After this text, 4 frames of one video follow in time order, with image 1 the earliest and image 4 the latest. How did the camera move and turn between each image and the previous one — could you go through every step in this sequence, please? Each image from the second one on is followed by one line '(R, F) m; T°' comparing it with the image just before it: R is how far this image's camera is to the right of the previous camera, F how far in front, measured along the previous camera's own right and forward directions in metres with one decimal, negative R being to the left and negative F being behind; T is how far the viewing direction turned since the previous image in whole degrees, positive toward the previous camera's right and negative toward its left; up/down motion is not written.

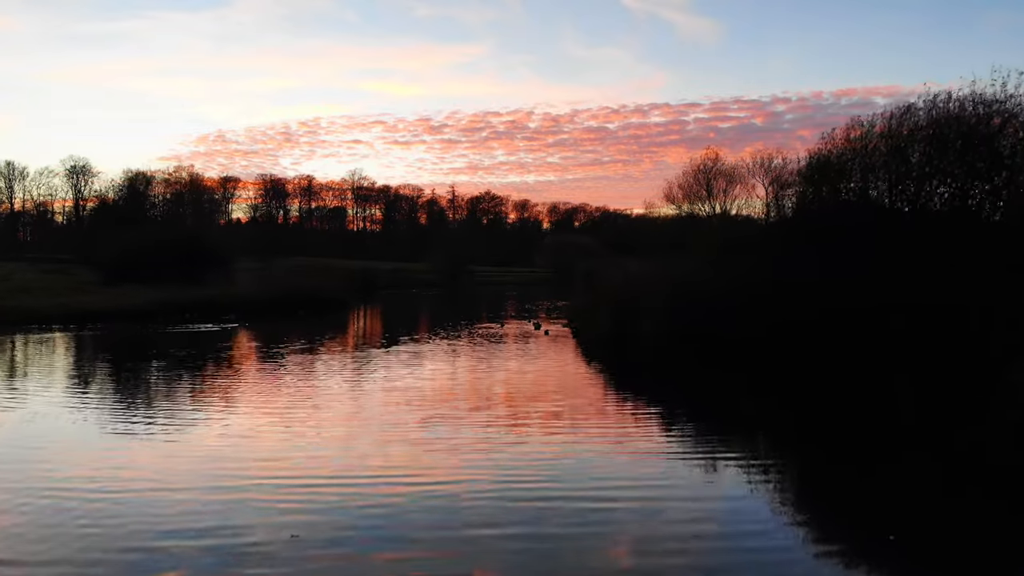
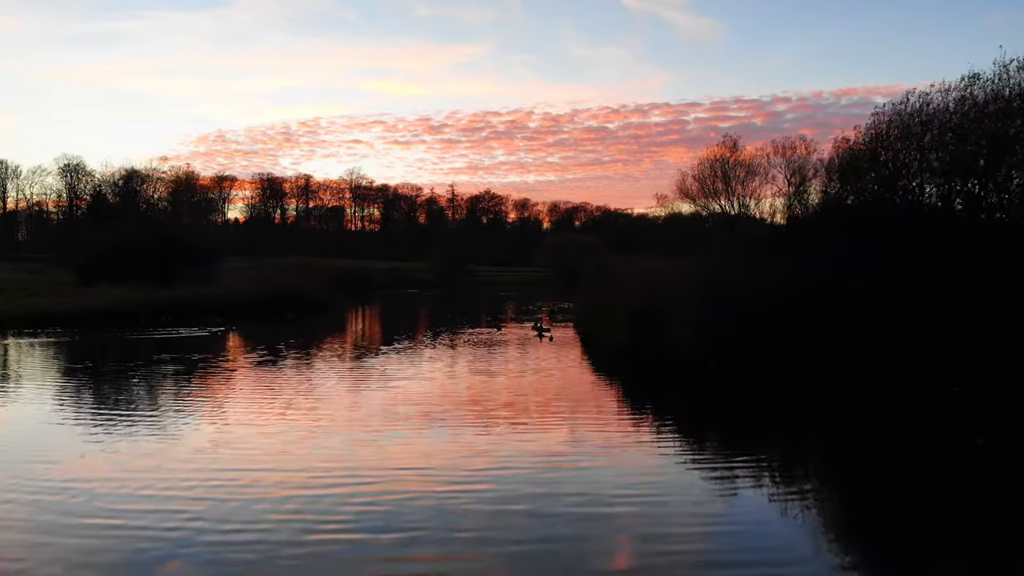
(0.0, +0.9) m; 0°
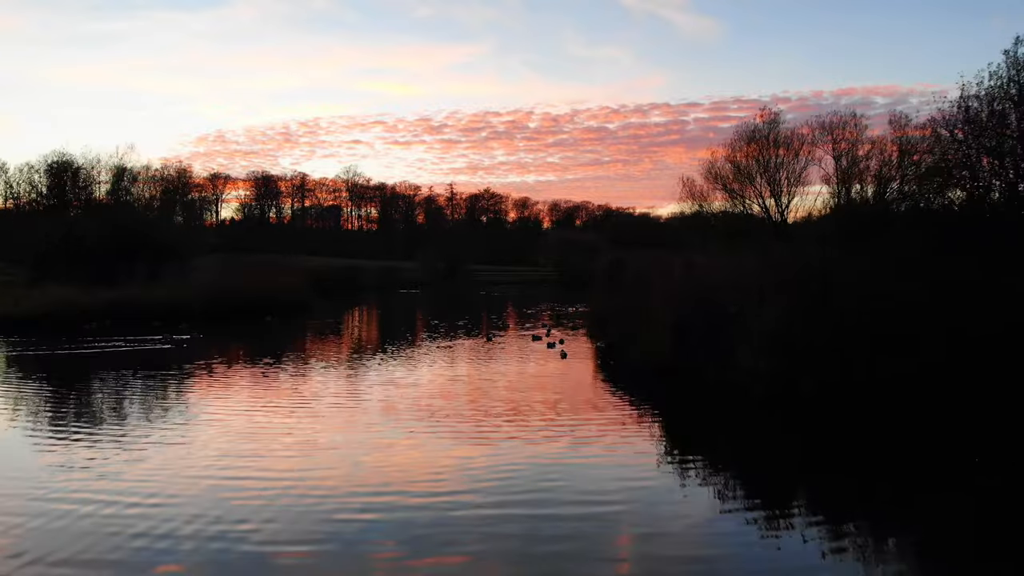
(0.0, +1.7) m; 0°
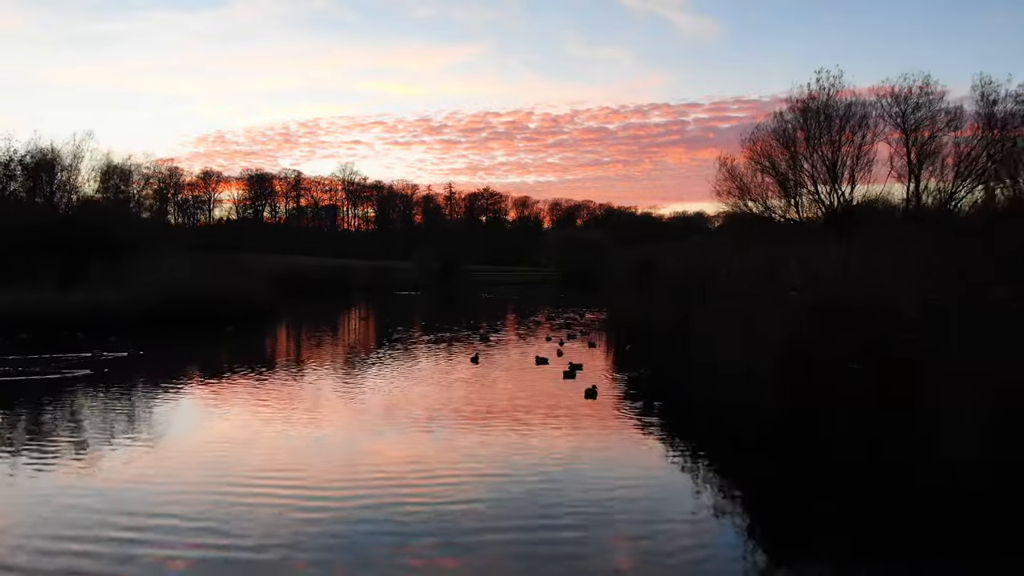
(0.0, +1.8) m; 0°
